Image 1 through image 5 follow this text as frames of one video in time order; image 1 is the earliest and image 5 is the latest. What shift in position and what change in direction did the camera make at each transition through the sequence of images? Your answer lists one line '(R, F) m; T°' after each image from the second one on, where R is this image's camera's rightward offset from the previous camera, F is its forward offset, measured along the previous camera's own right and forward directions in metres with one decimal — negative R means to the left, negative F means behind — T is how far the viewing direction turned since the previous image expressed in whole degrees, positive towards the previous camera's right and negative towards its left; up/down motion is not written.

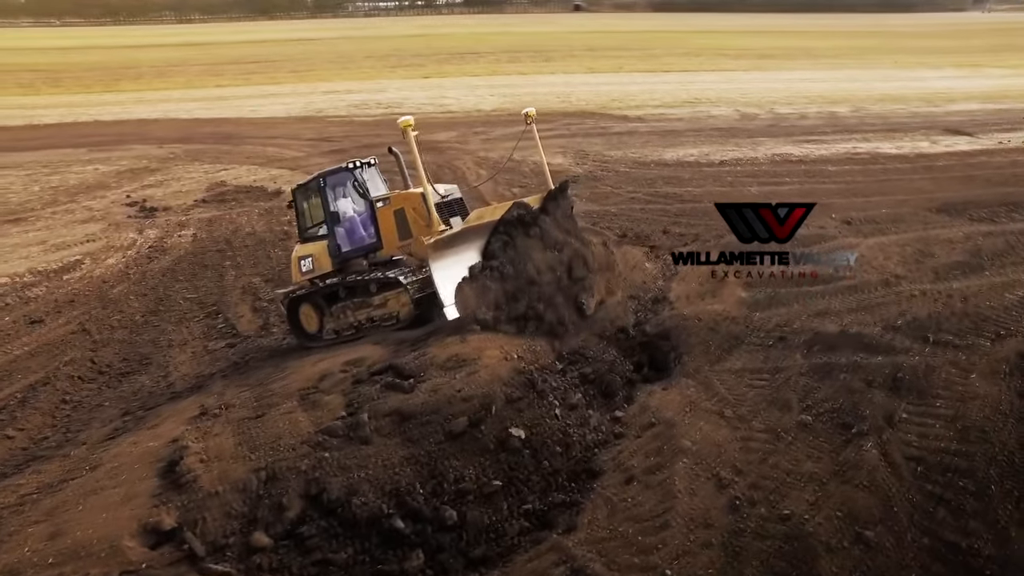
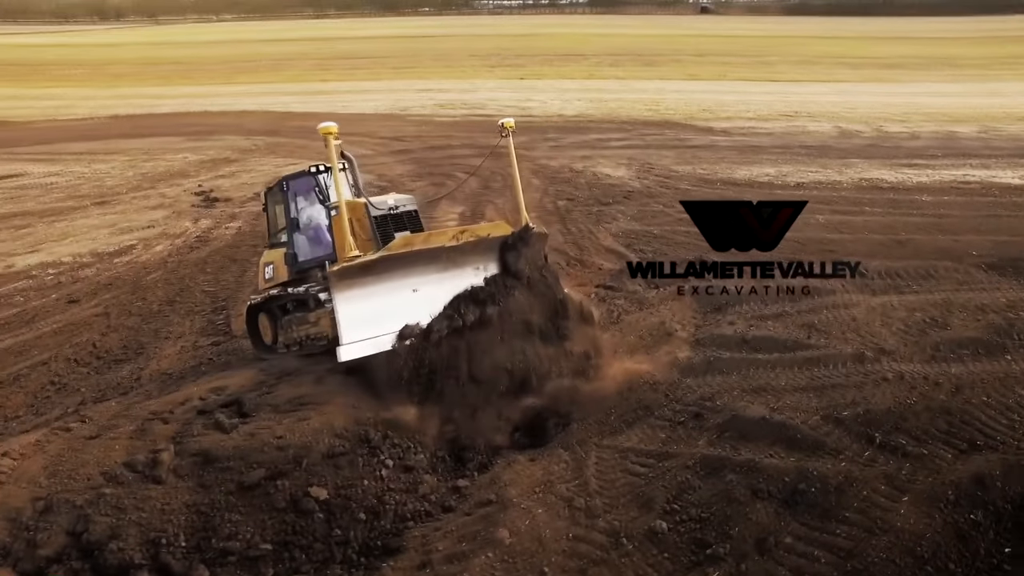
(+2.0, +0.7) m; -10°
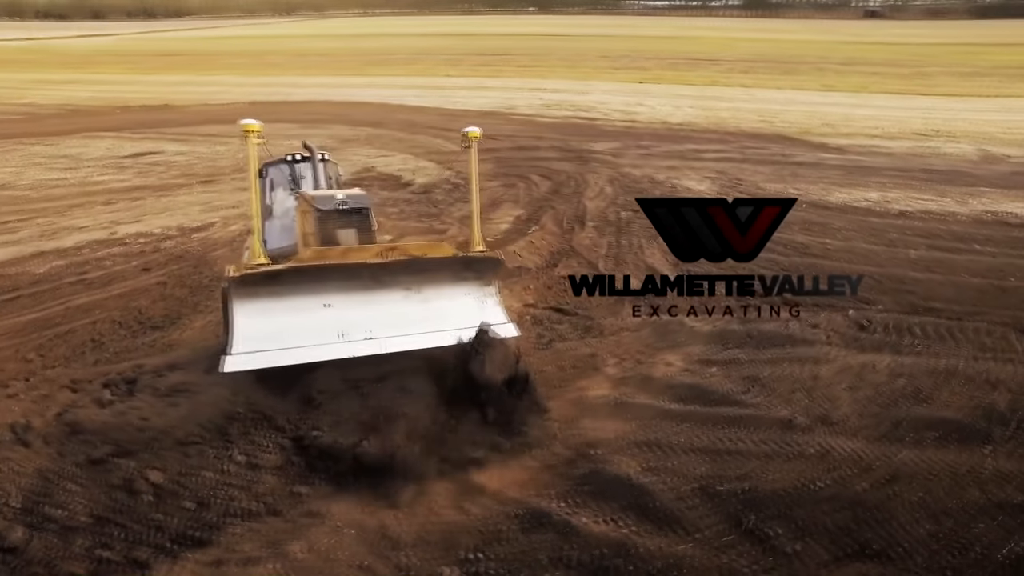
(+2.1, +0.4) m; -11°
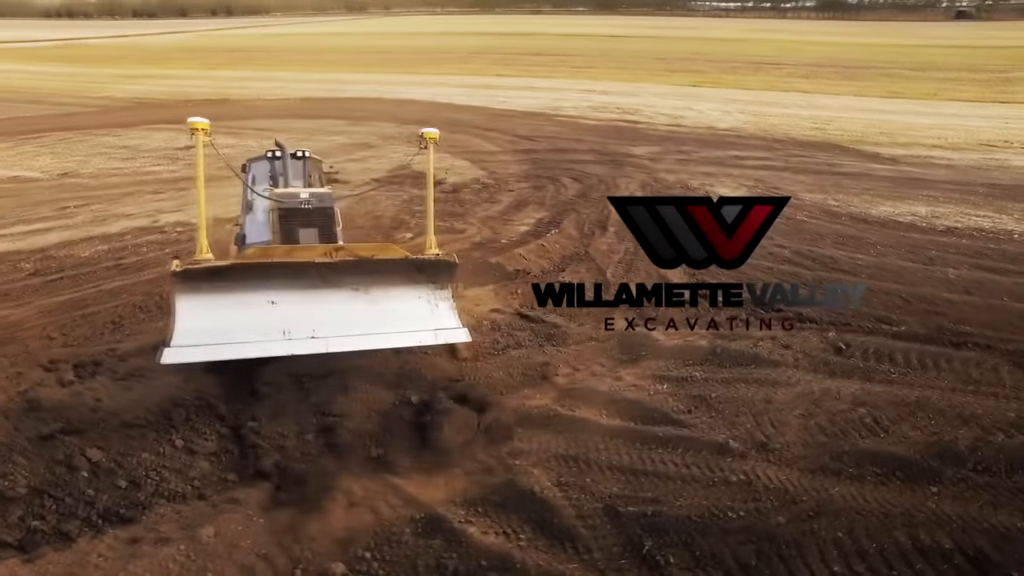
(+1.1, 0.0) m; -5°
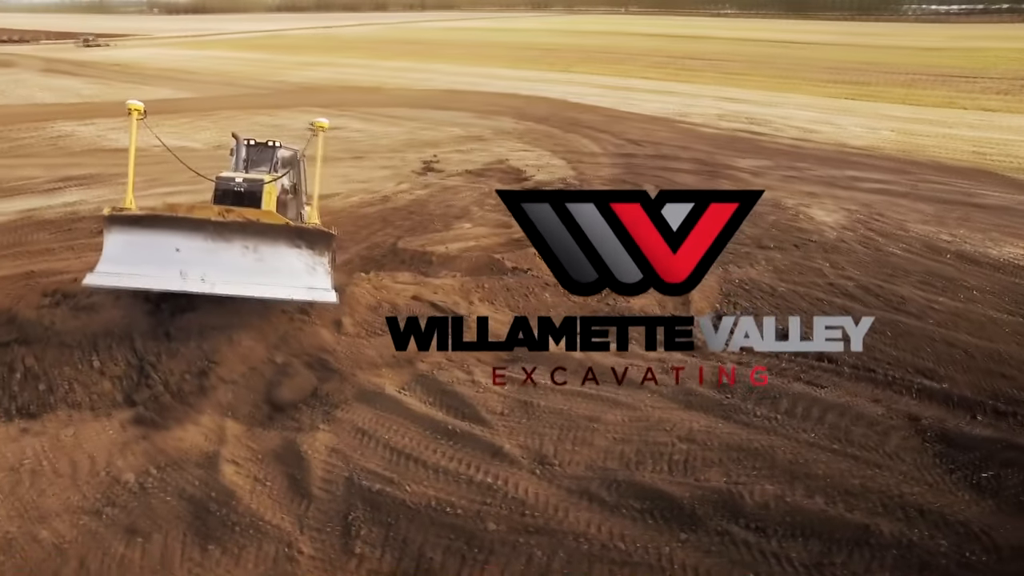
(+2.9, +0.1) m; -14°
